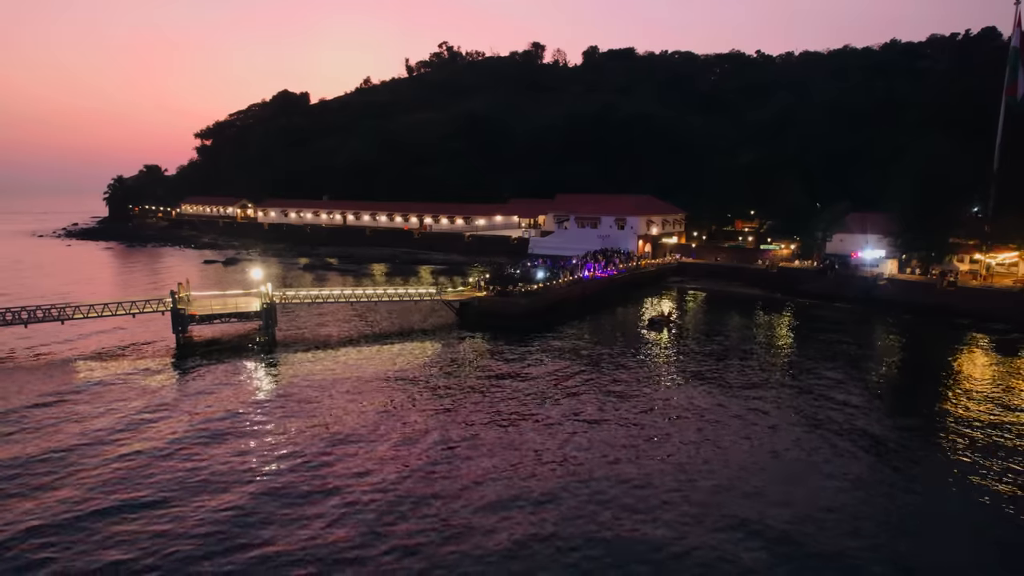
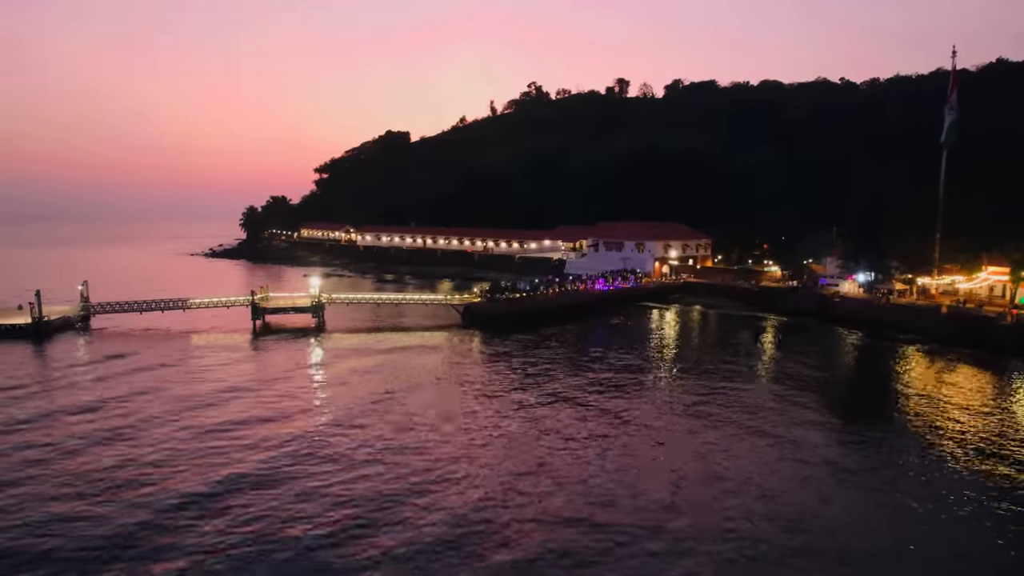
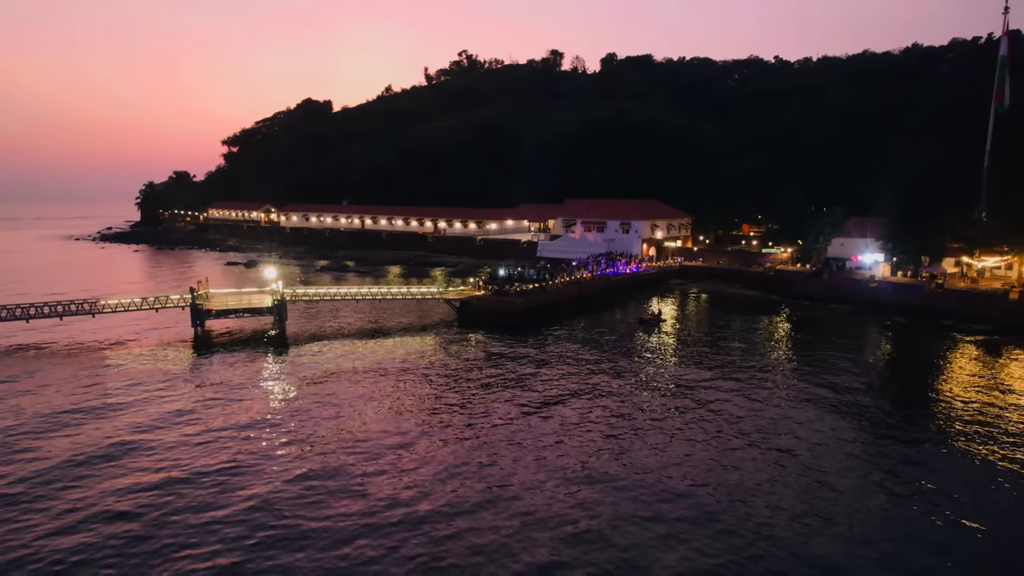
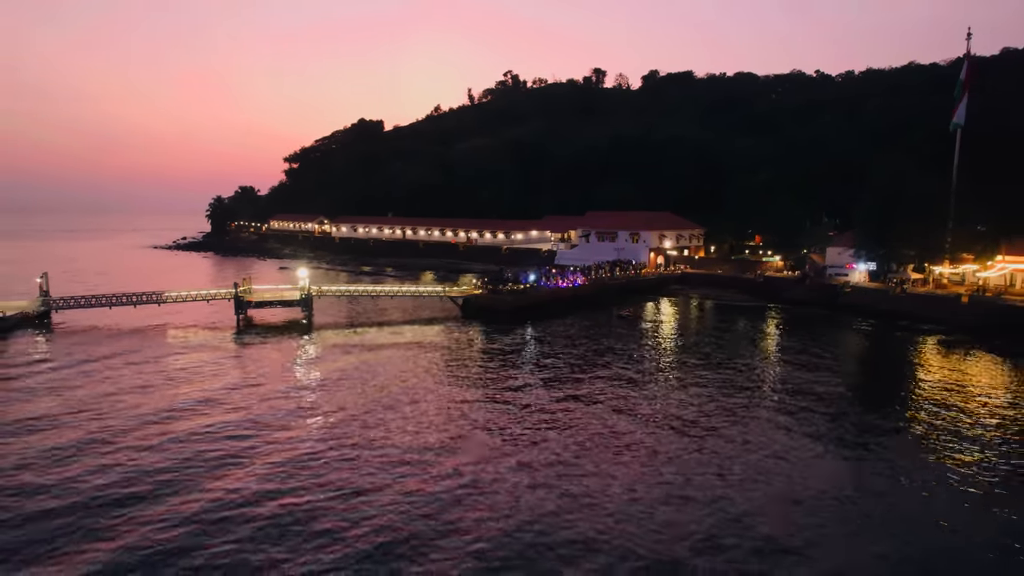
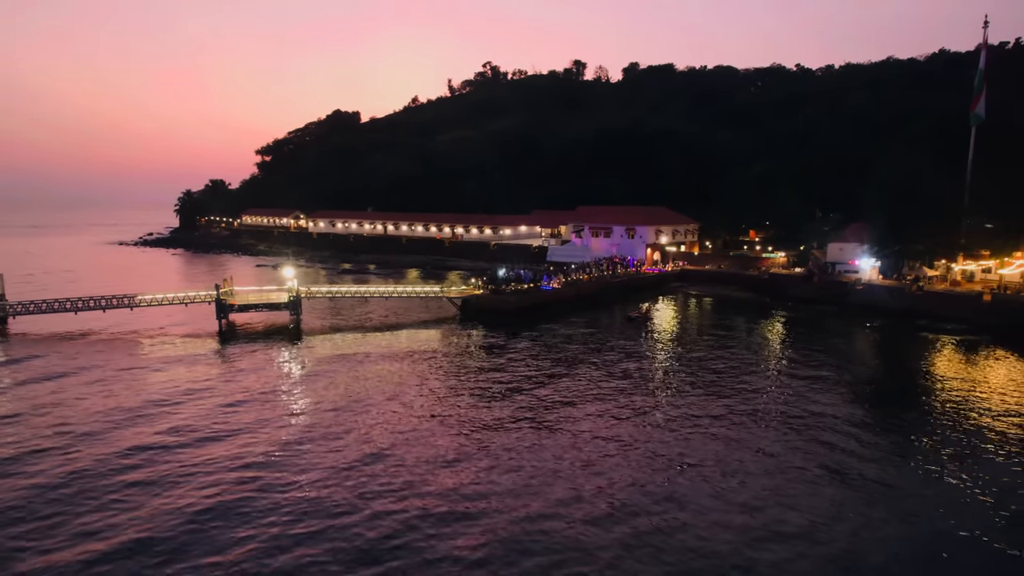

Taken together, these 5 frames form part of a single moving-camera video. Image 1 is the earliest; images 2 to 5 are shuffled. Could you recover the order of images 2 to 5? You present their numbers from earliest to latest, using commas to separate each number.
3, 5, 4, 2
